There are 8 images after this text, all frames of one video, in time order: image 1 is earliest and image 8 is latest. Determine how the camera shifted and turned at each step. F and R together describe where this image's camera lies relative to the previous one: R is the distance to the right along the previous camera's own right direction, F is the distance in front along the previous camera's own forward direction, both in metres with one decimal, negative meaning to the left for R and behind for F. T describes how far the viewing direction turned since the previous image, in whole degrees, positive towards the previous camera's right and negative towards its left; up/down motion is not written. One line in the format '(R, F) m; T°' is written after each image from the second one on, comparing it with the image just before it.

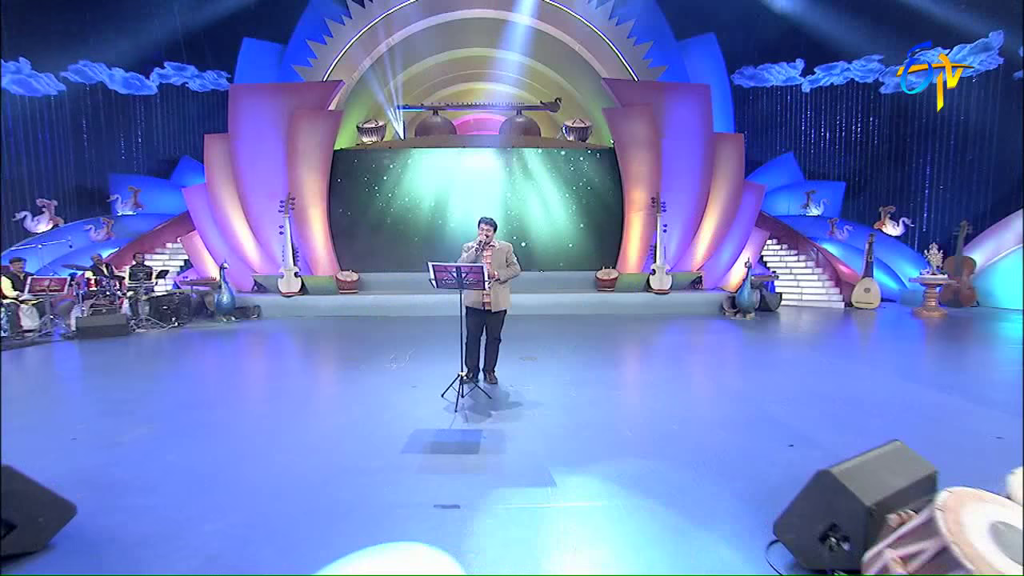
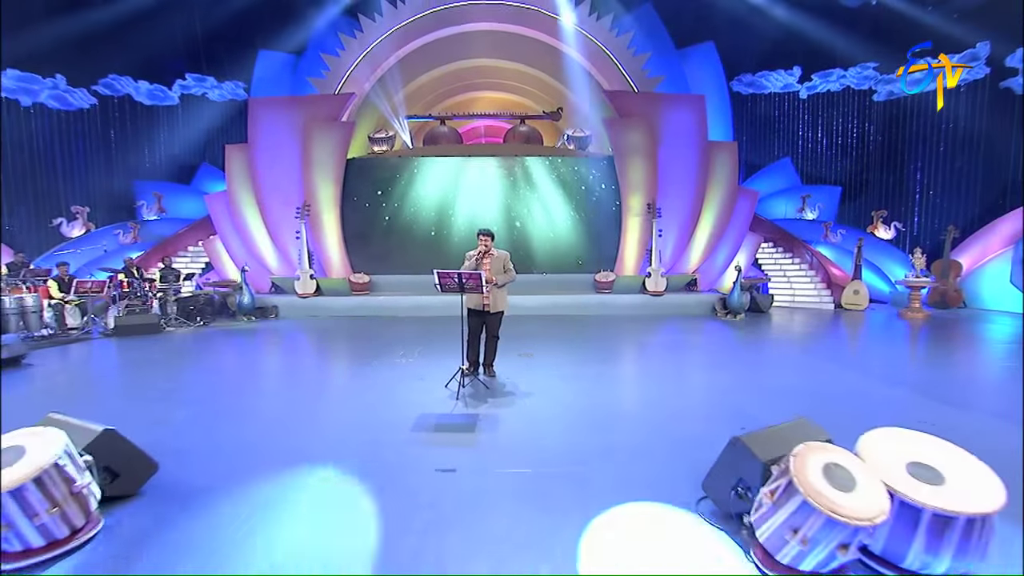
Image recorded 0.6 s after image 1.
(+0.1, -0.4) m; -1°
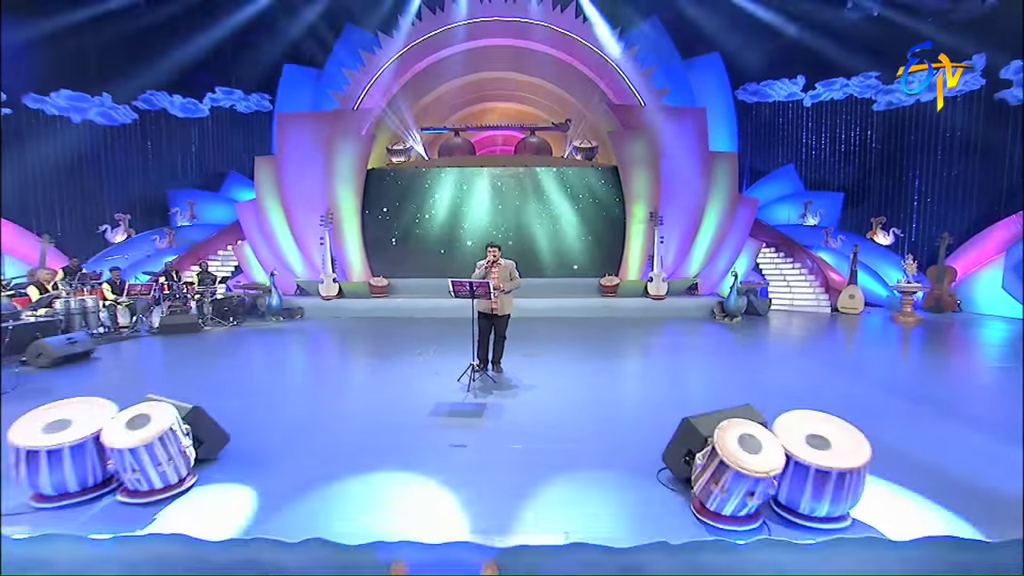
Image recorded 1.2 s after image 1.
(+0.1, -0.4) m; -2°
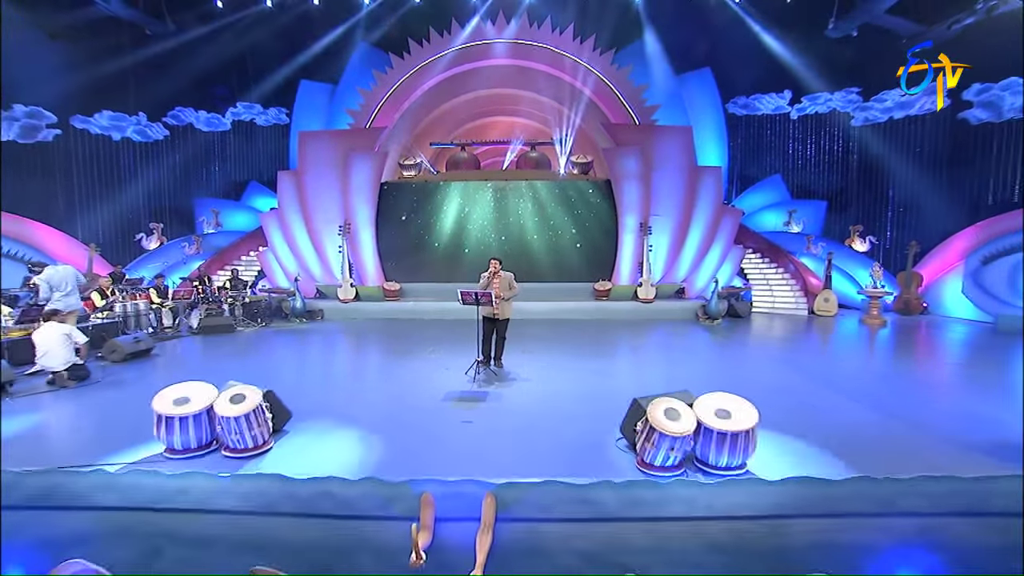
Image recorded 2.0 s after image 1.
(+0.1, -0.7) m; 0°
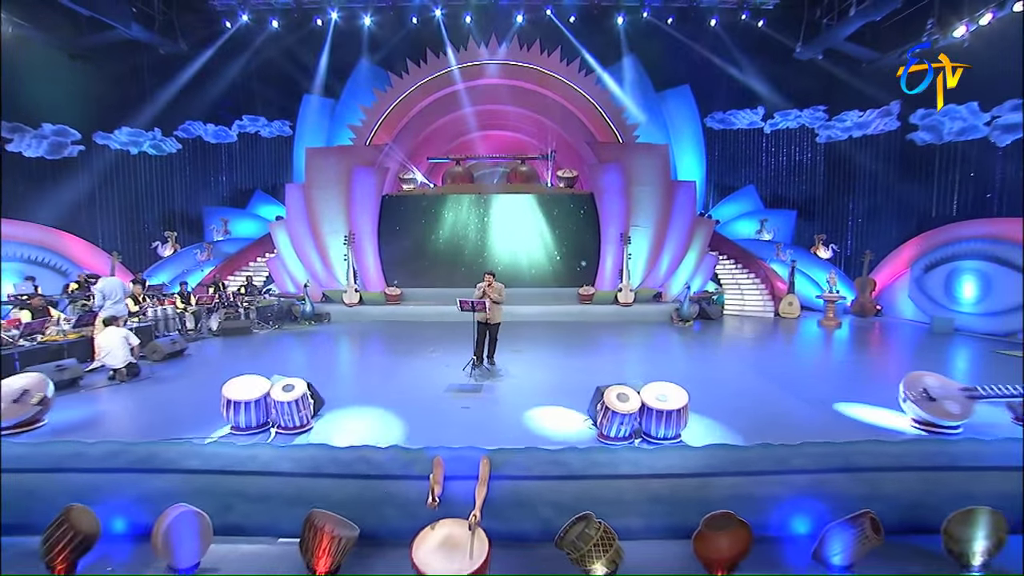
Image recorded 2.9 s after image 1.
(0.0, -0.7) m; +1°
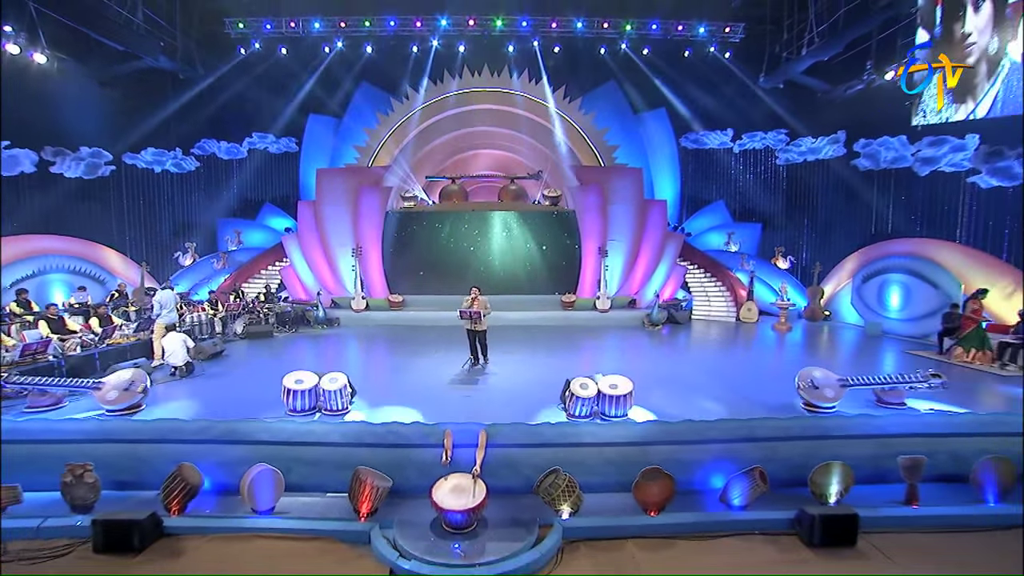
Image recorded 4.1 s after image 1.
(0.0, -1.1) m; +1°
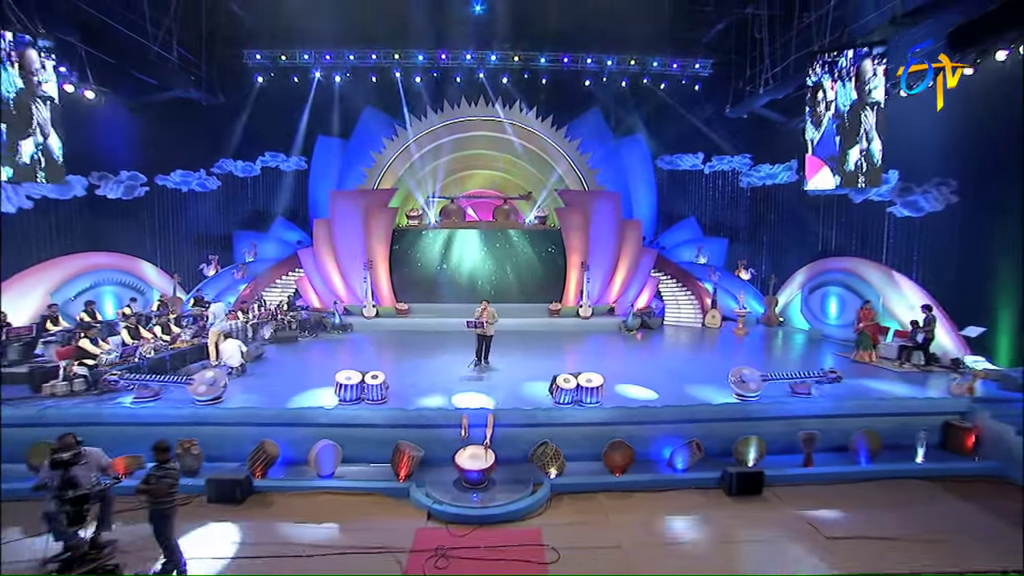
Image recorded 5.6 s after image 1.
(-0.2, -1.3) m; +2°
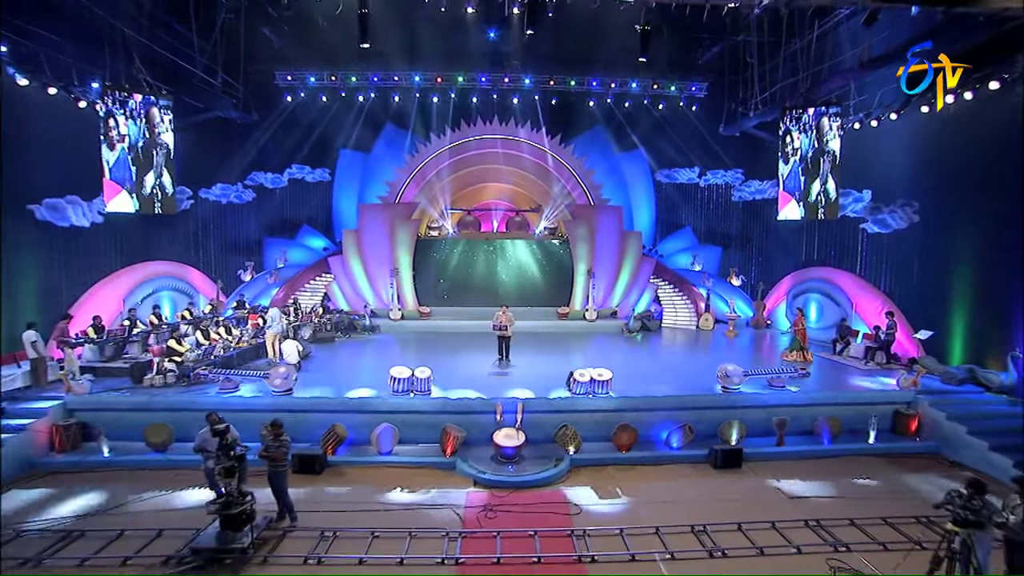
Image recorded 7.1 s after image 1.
(-0.4, -1.1) m; 0°
